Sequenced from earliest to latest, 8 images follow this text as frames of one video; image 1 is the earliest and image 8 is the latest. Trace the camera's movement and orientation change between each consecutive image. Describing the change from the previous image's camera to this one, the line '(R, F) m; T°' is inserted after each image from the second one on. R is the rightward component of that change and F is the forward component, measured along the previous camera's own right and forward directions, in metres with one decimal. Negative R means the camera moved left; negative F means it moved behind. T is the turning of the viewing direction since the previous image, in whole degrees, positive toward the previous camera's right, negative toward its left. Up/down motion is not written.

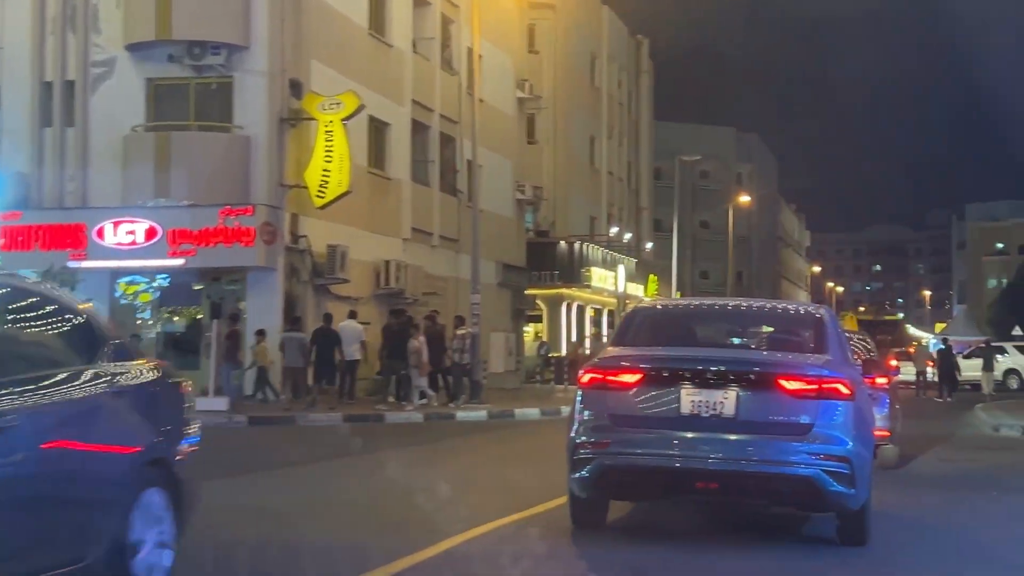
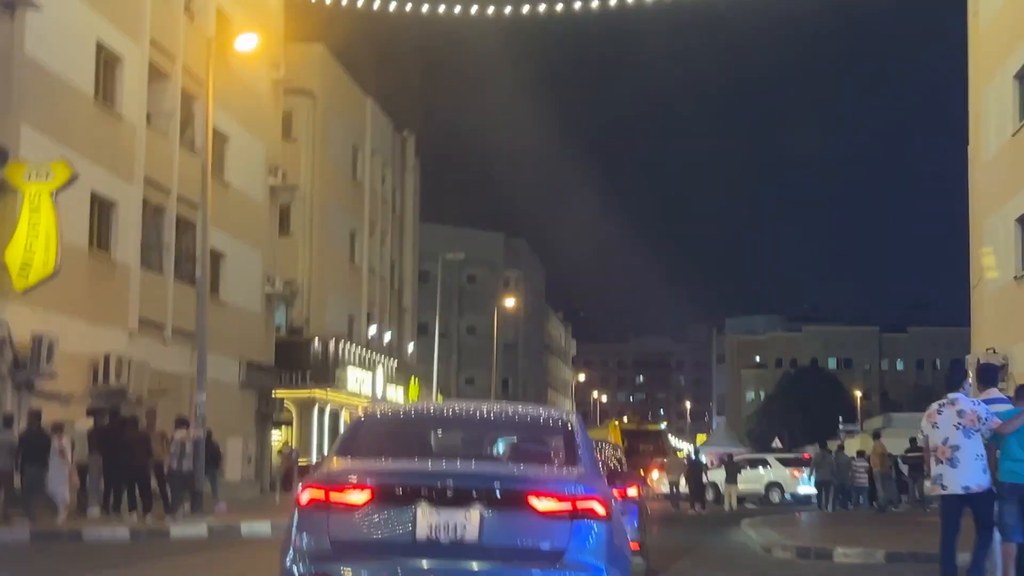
(+0.5, +2.1) m; +9°
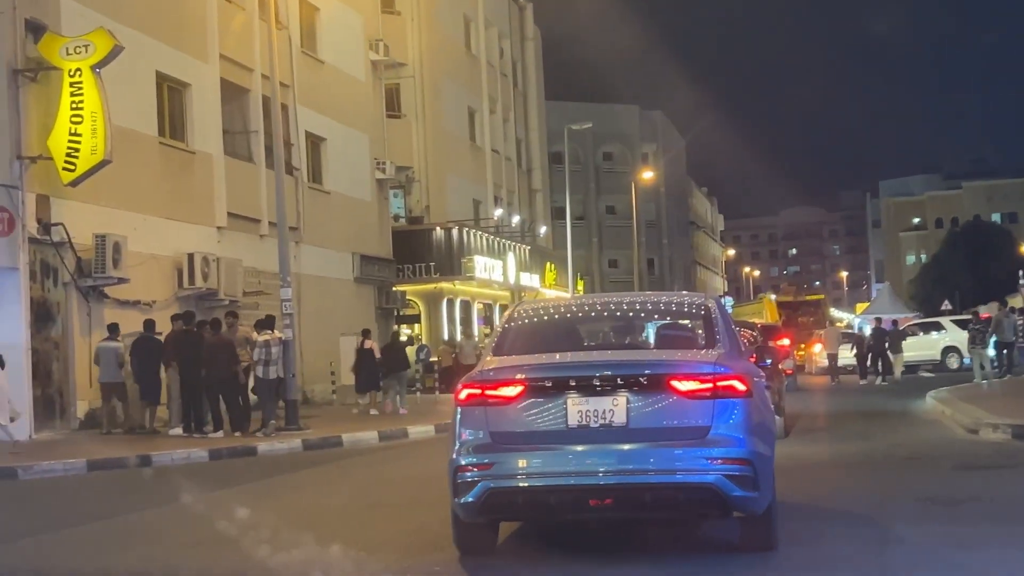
(+0.2, +3.2) m; -6°
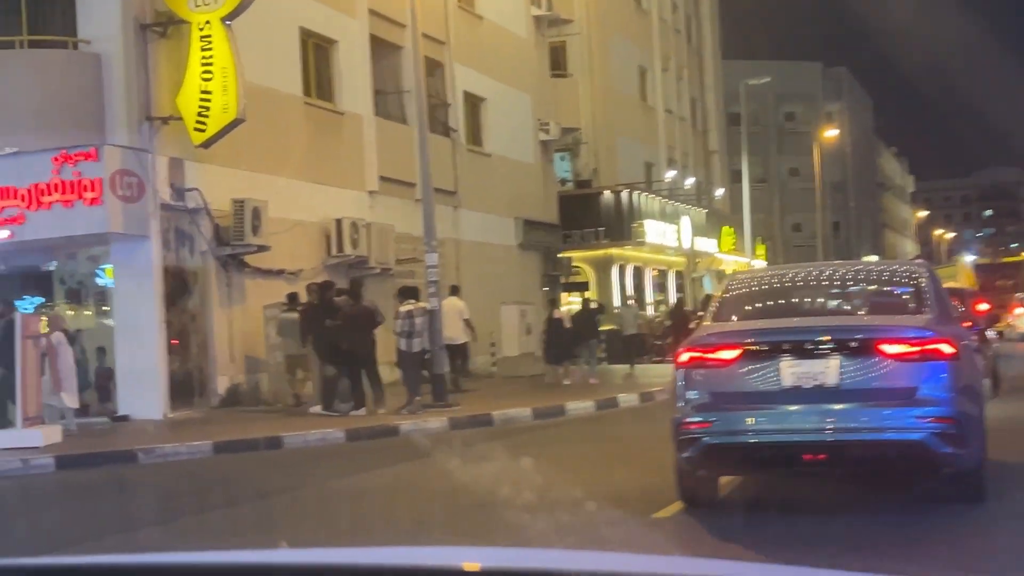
(+0.2, +1.6) m; -7°
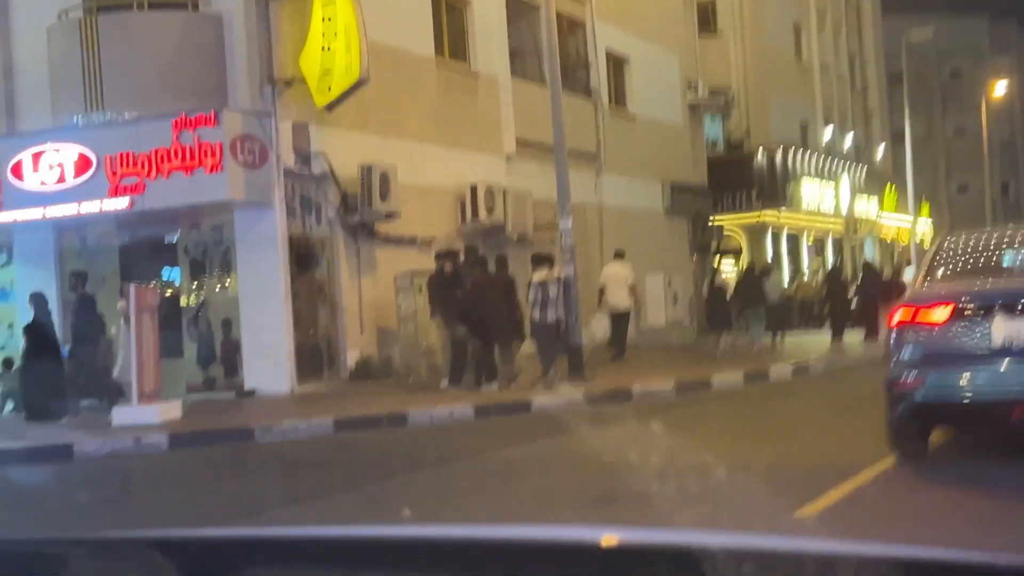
(+0.2, +1.0) m; -6°
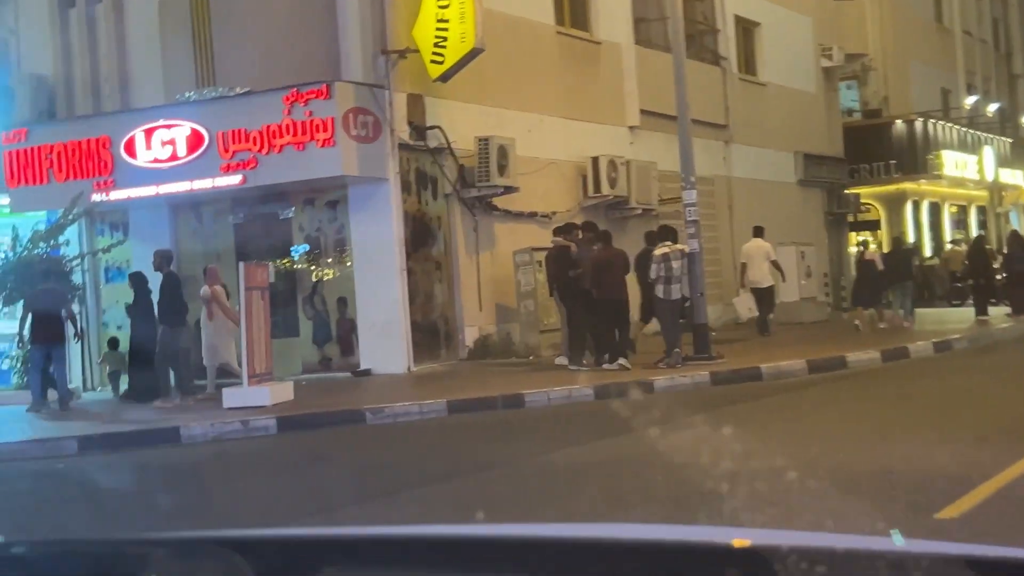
(+0.1, +0.6) m; -5°
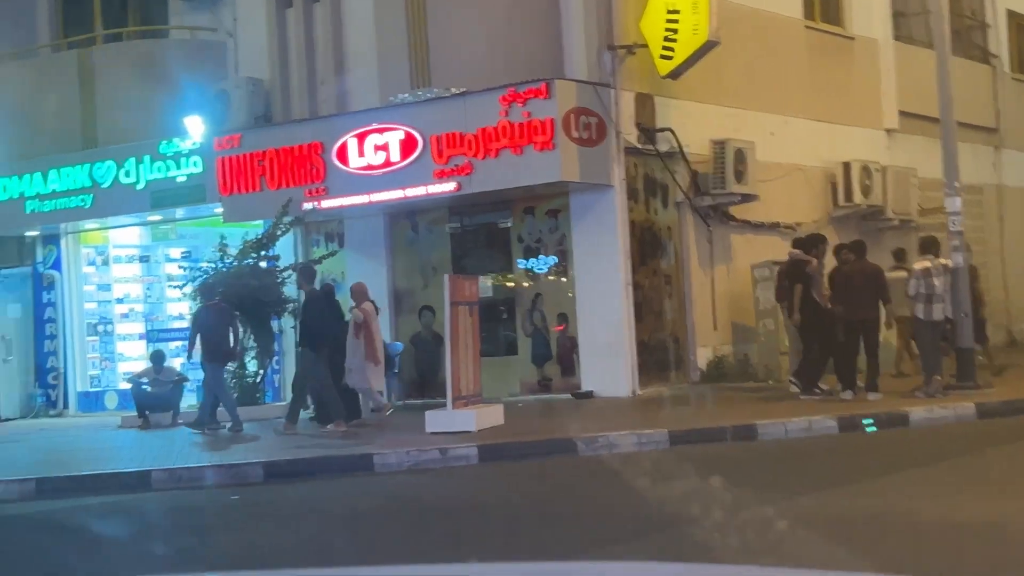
(+0.2, +1.2) m; -10°
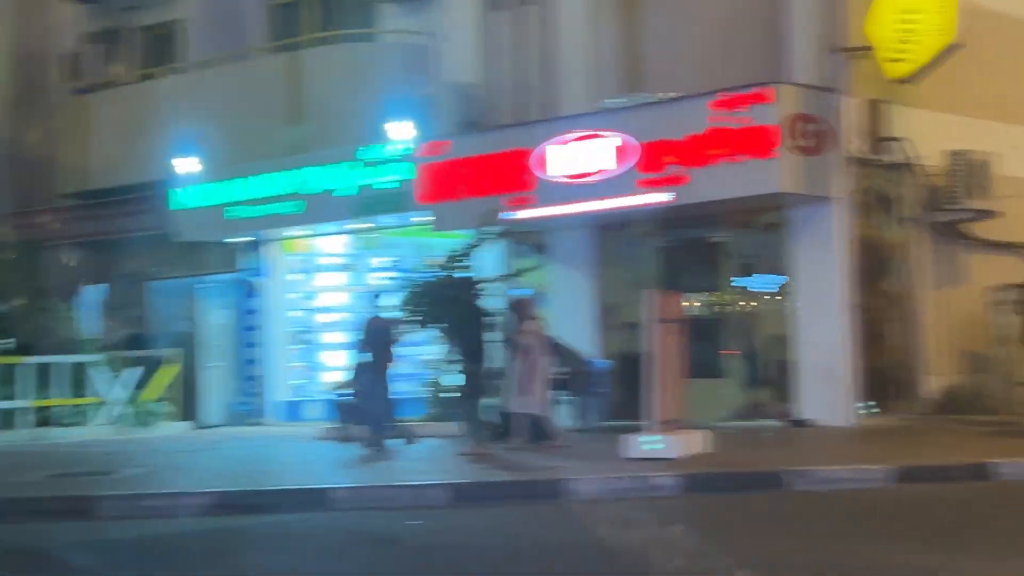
(+0.1, +0.7) m; -9°
